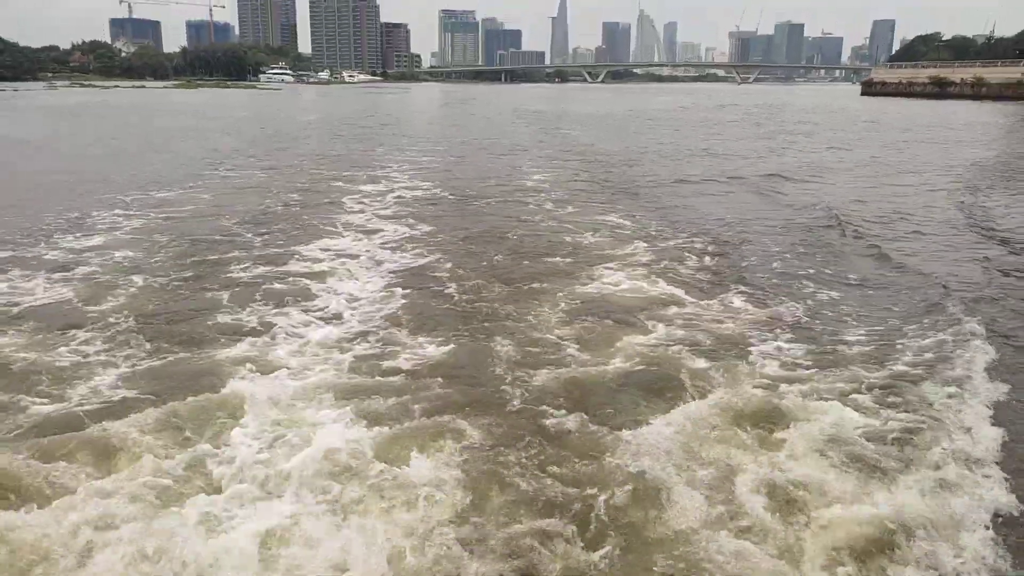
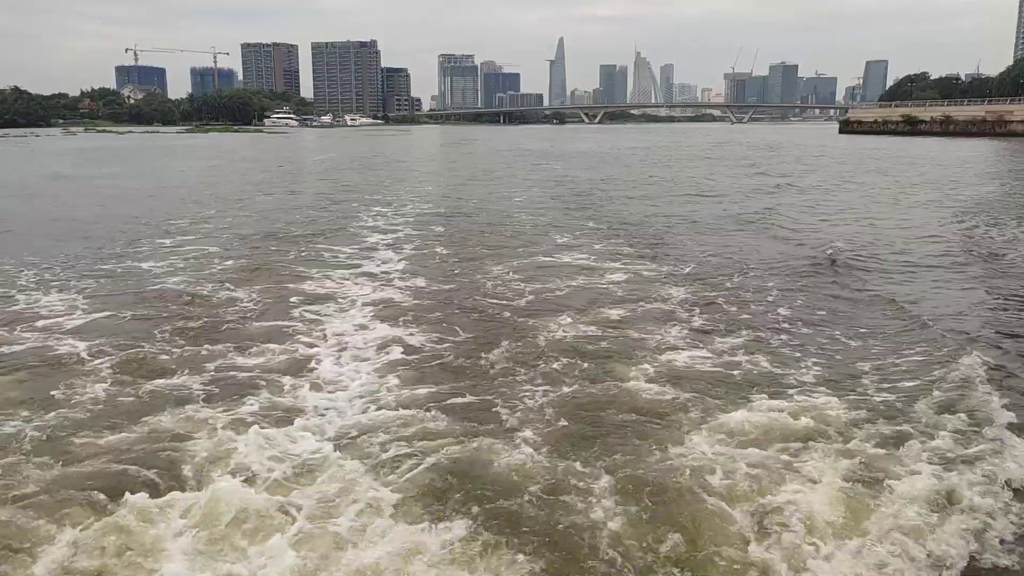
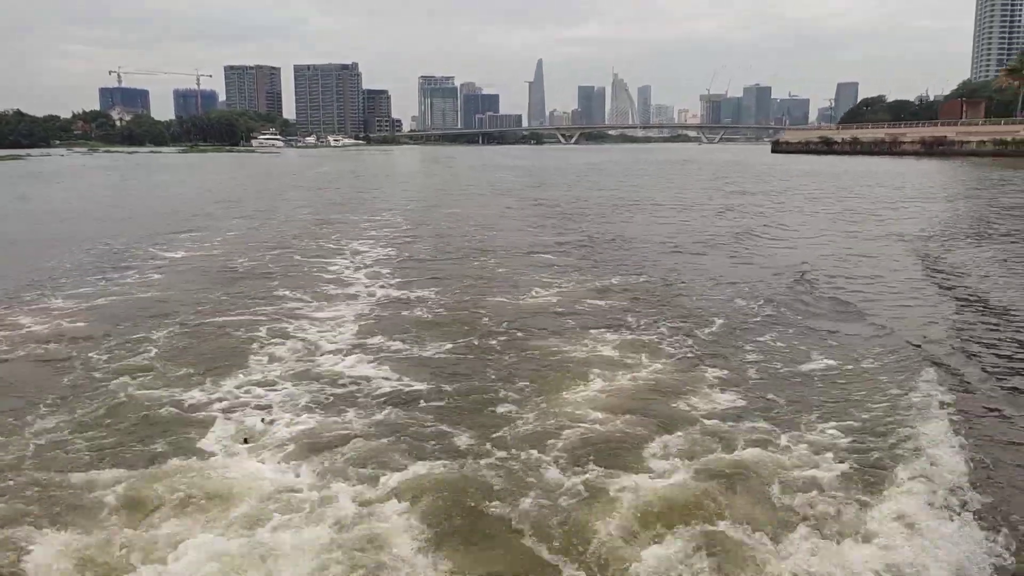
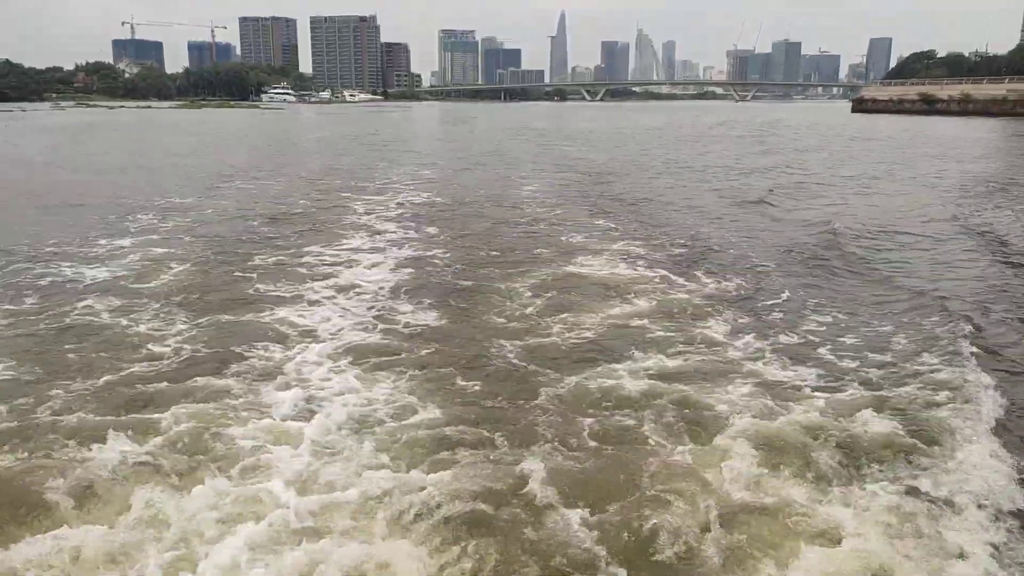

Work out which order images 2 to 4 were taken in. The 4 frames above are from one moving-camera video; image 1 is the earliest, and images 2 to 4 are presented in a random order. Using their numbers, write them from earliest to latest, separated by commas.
4, 2, 3
